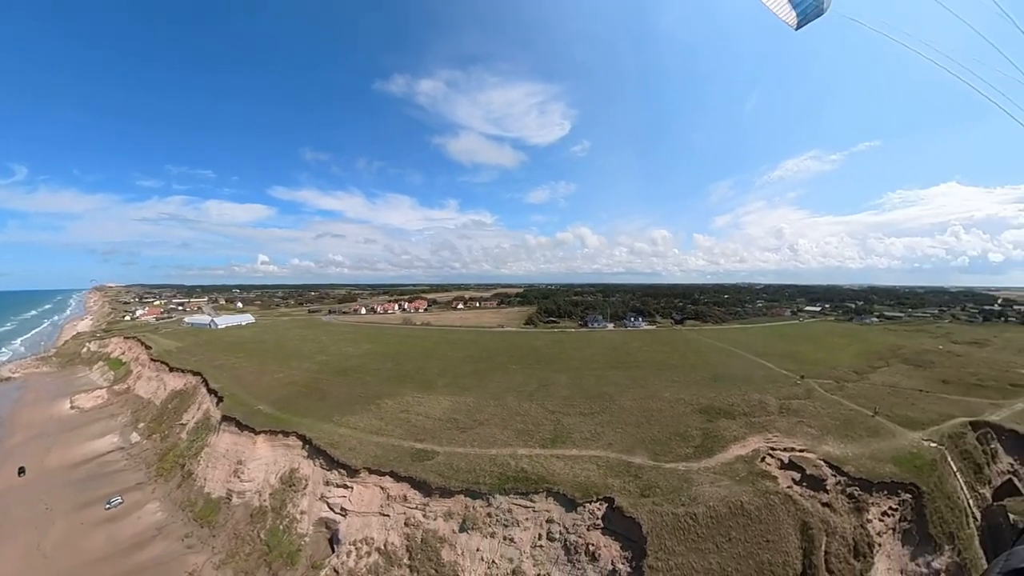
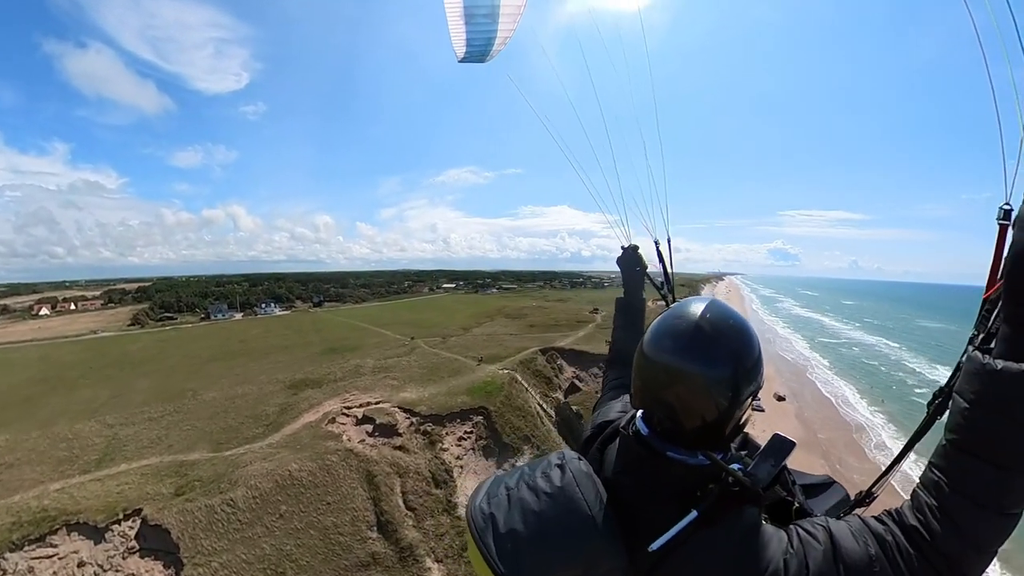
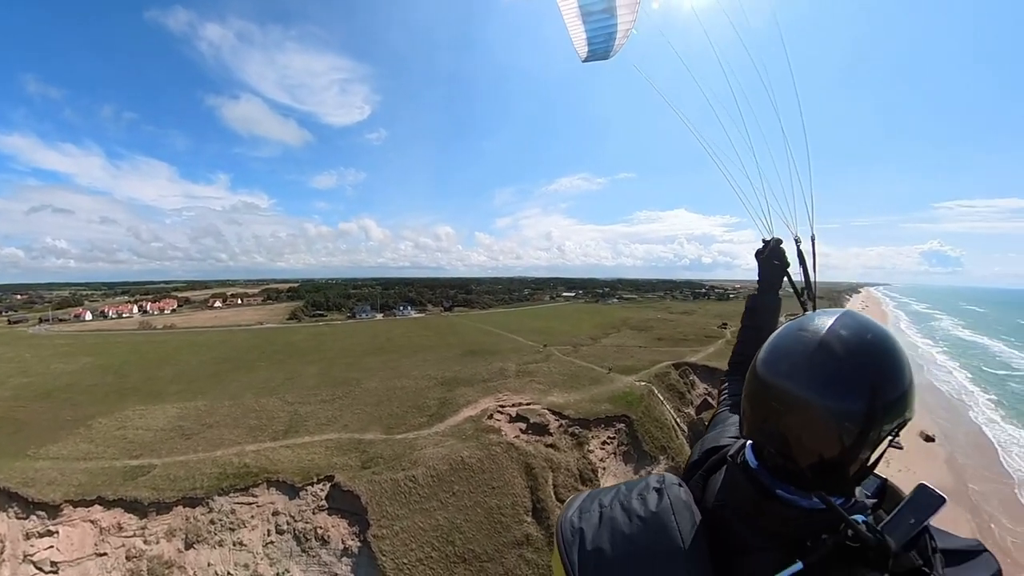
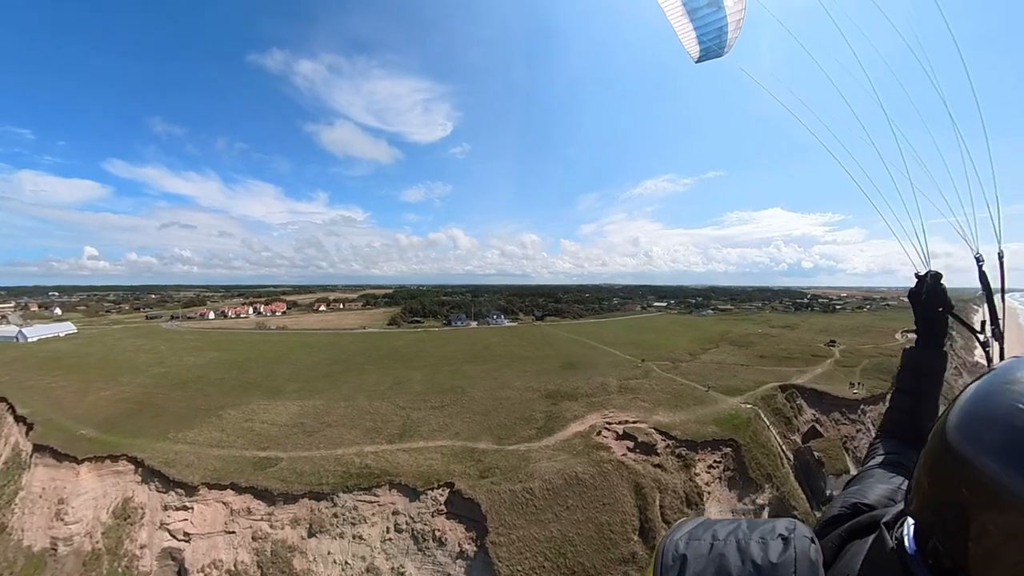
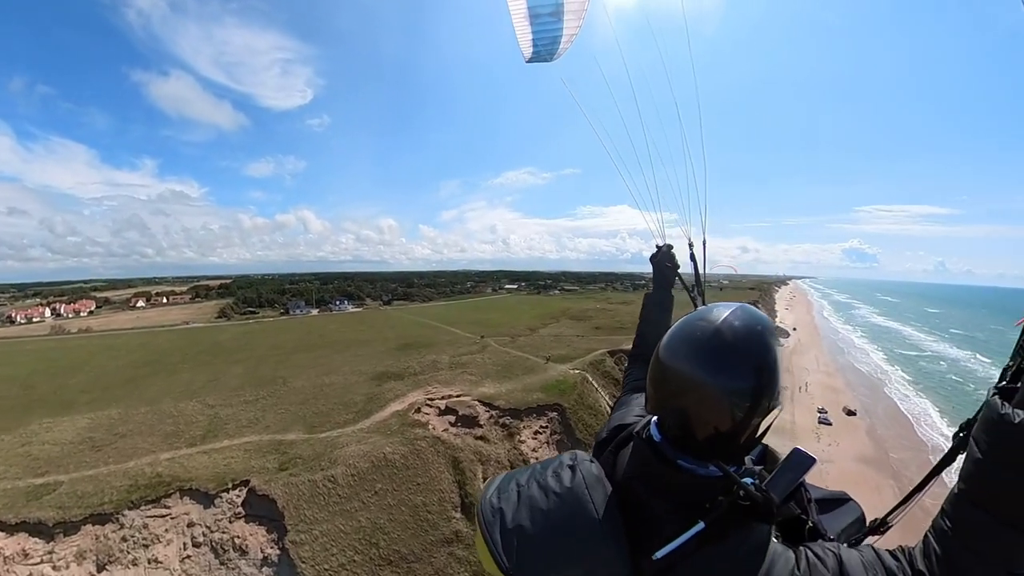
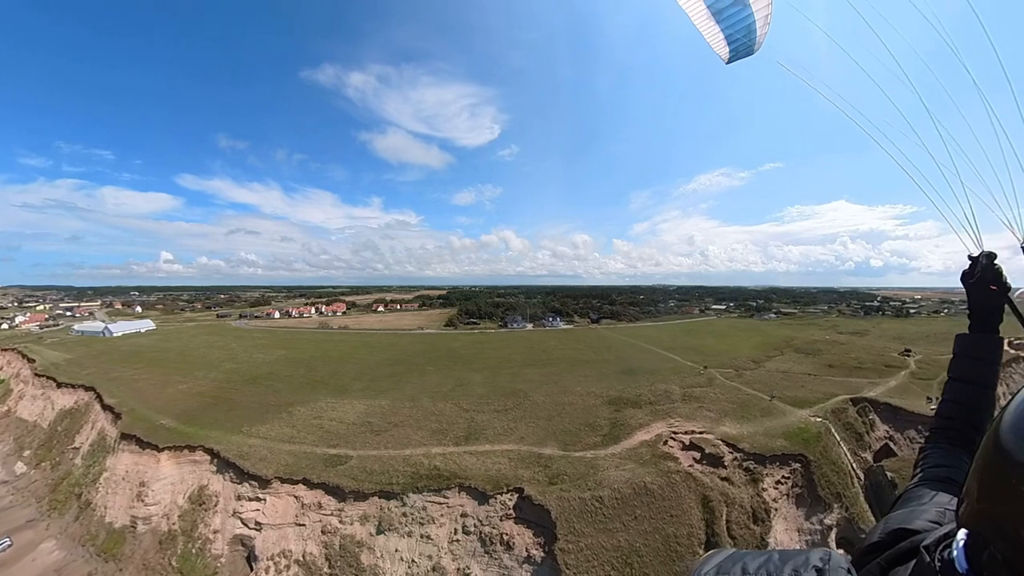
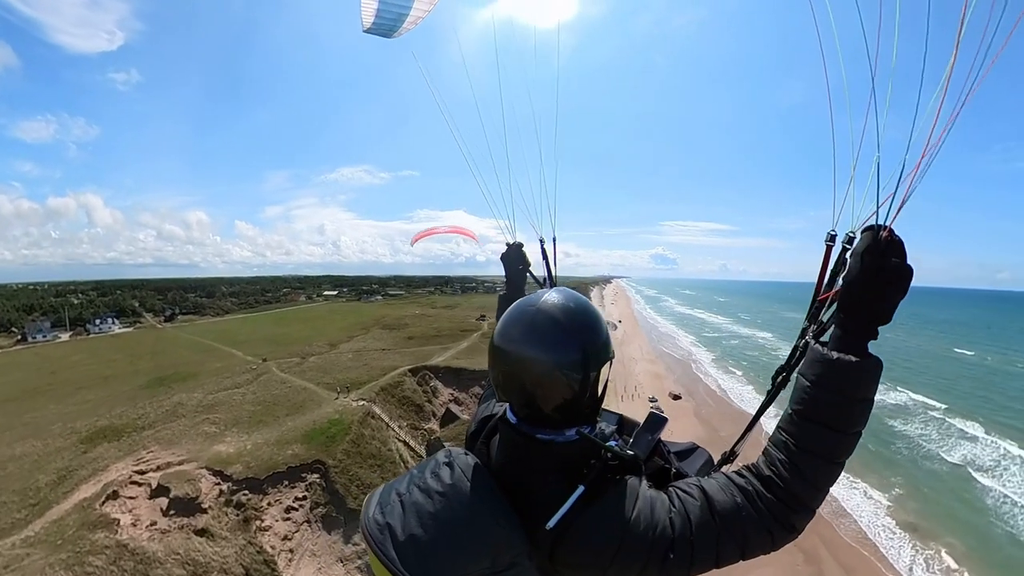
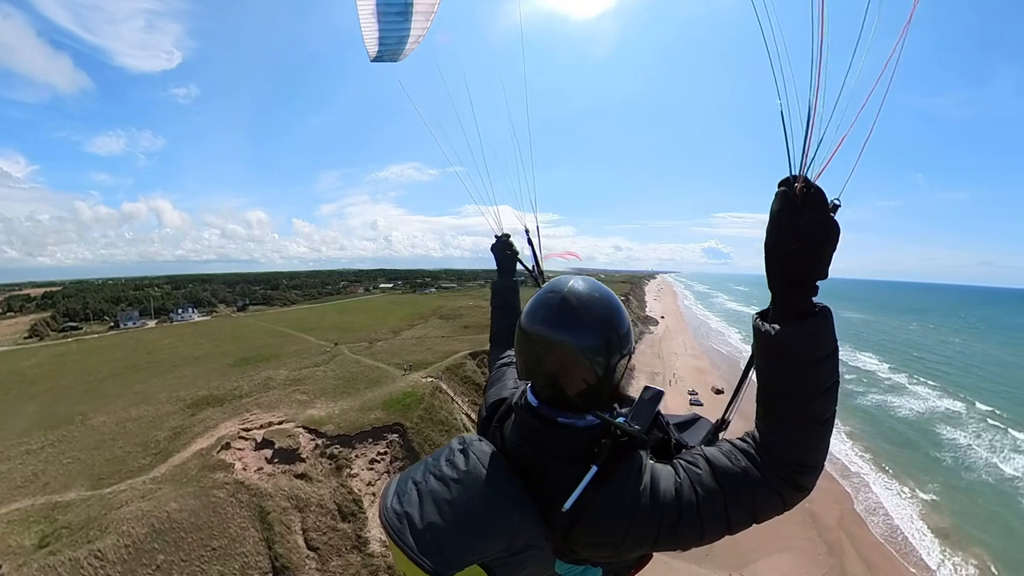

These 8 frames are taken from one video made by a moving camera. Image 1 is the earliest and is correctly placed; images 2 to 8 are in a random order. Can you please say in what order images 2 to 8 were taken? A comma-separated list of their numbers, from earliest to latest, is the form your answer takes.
6, 4, 3, 5, 2, 8, 7
